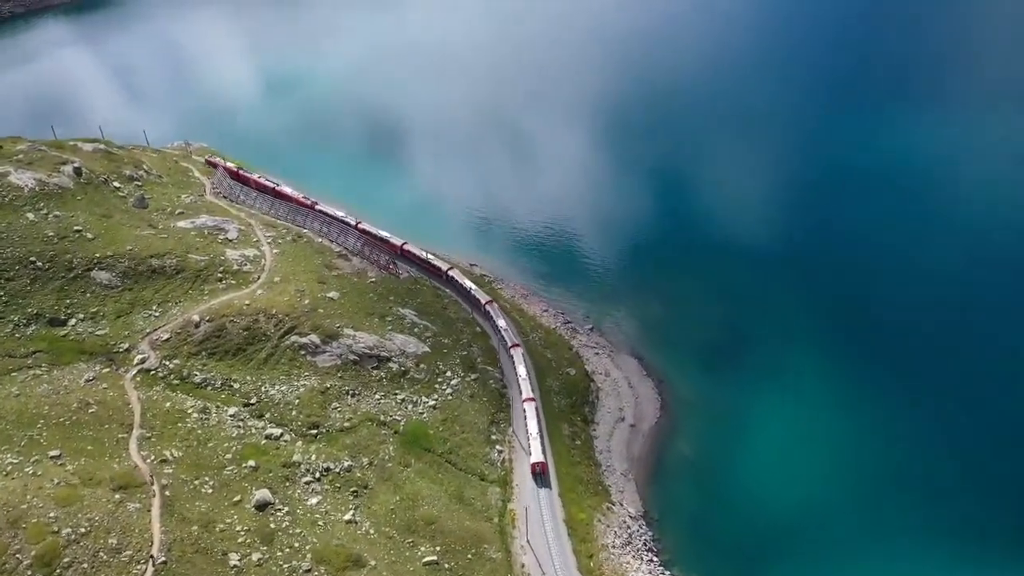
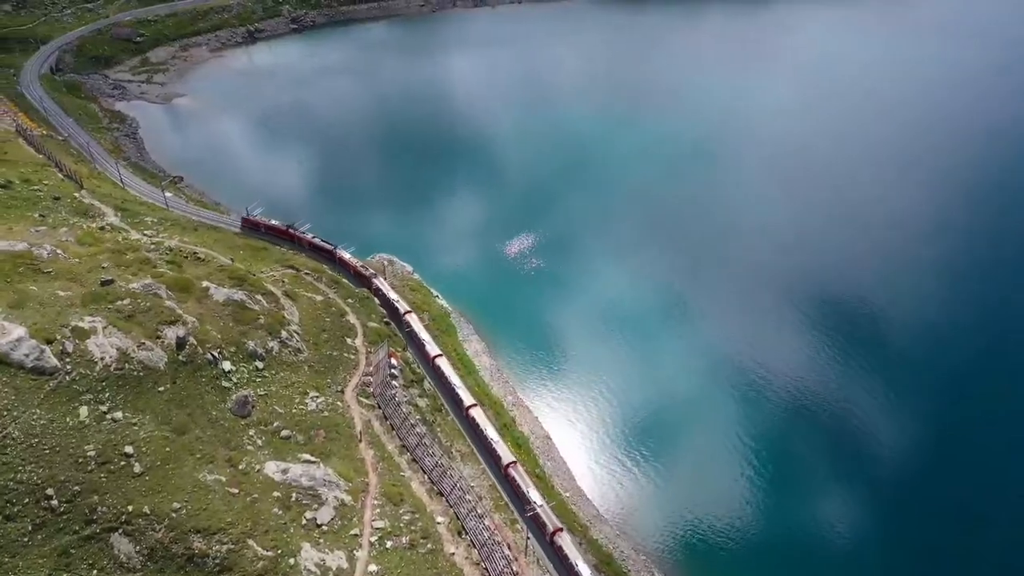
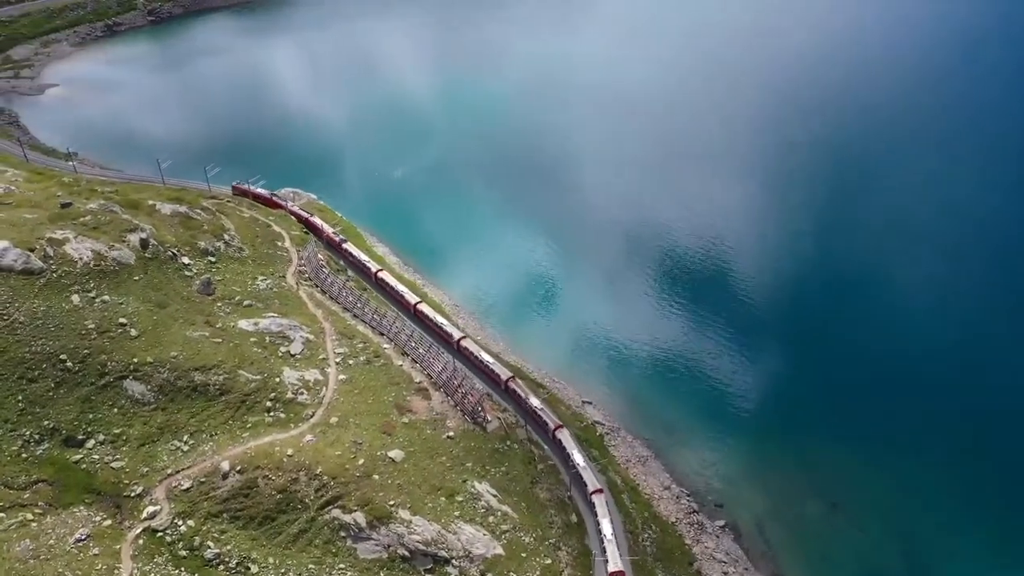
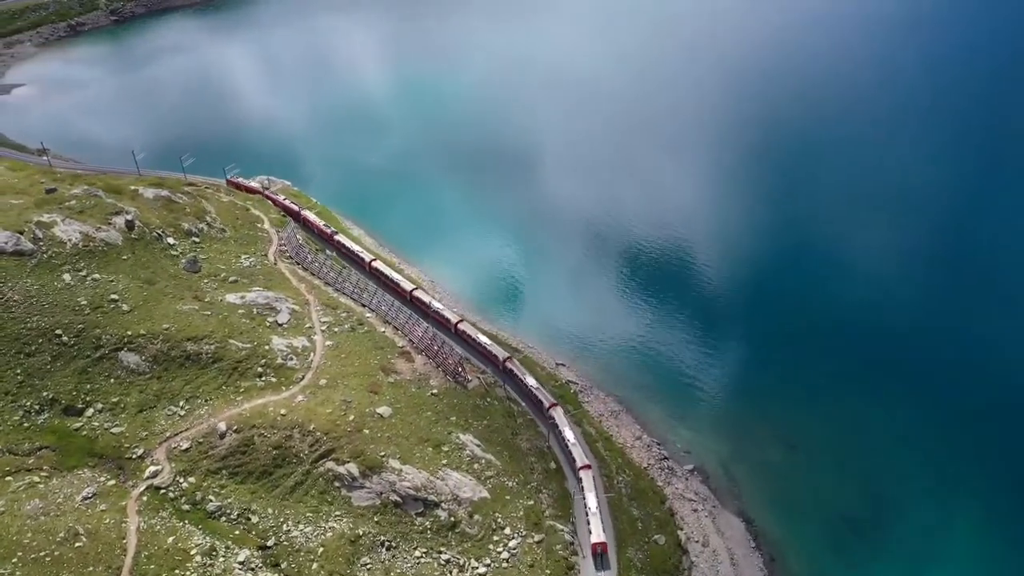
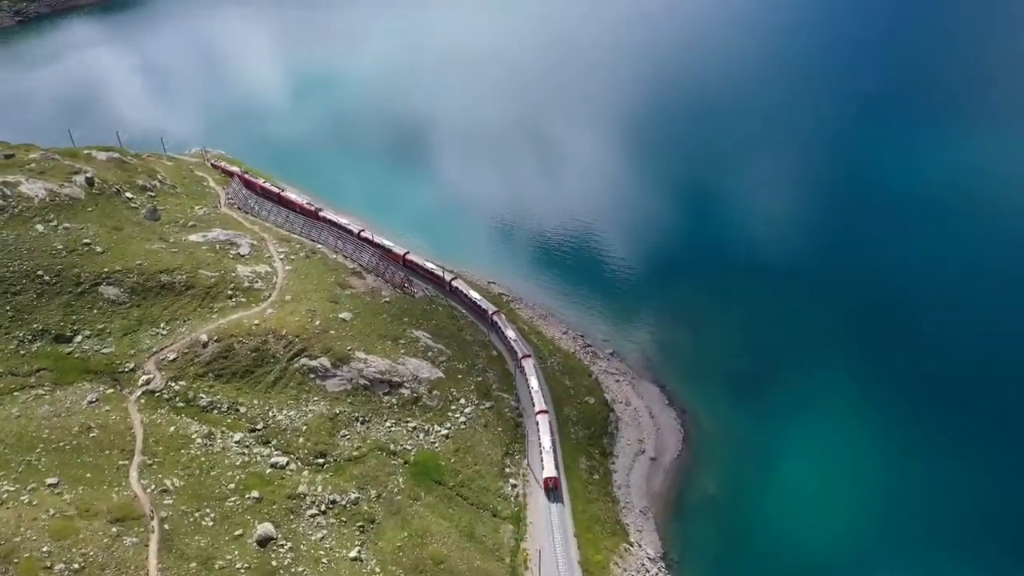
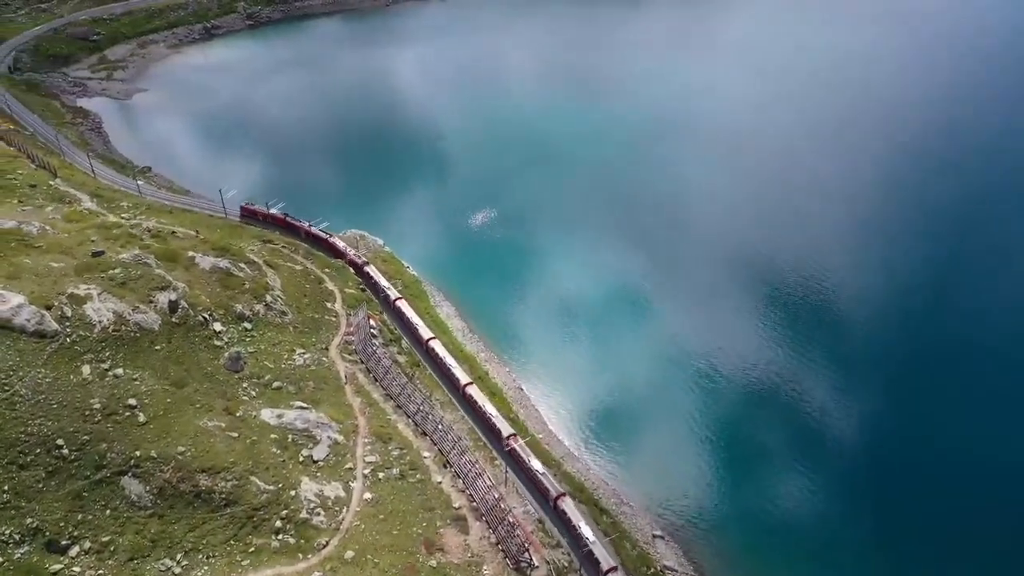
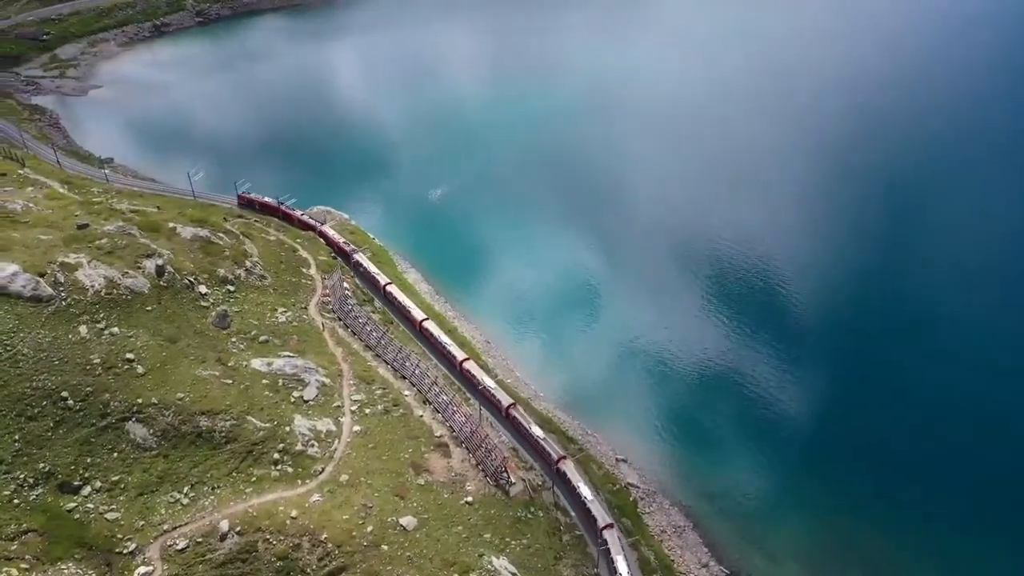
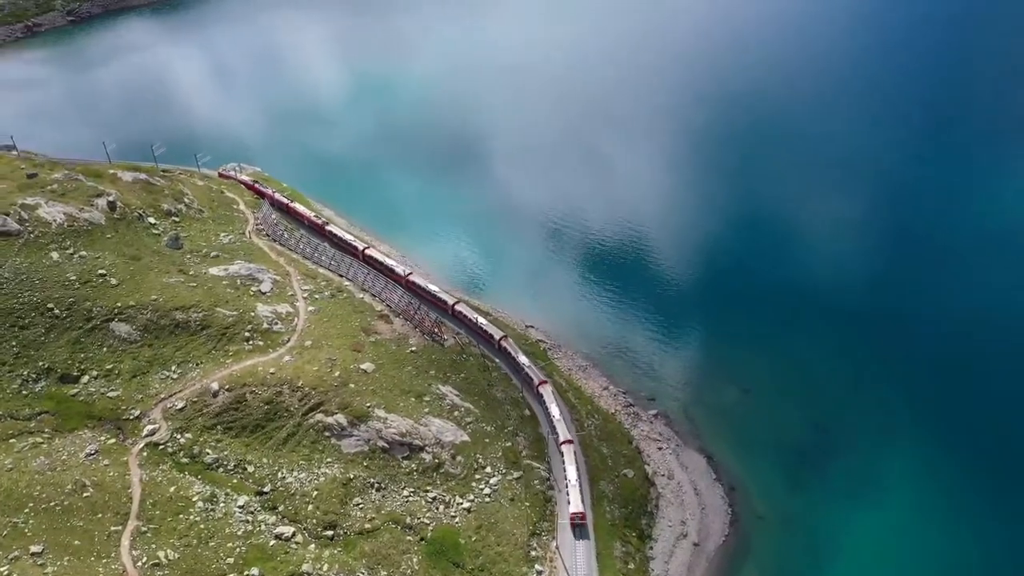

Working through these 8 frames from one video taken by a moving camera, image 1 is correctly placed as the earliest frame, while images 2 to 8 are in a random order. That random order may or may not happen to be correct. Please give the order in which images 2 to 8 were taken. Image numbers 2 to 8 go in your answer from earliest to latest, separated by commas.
5, 8, 4, 3, 7, 6, 2
